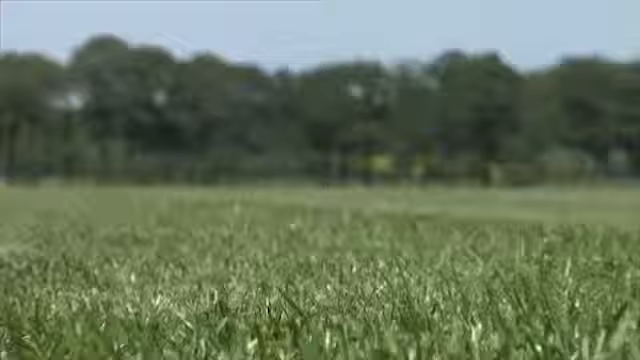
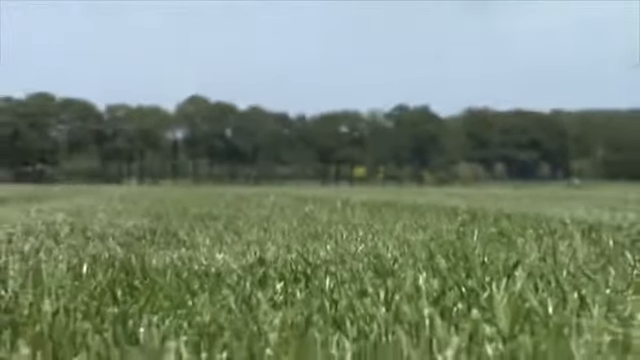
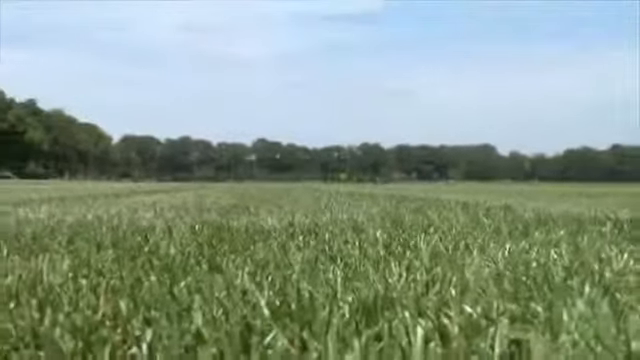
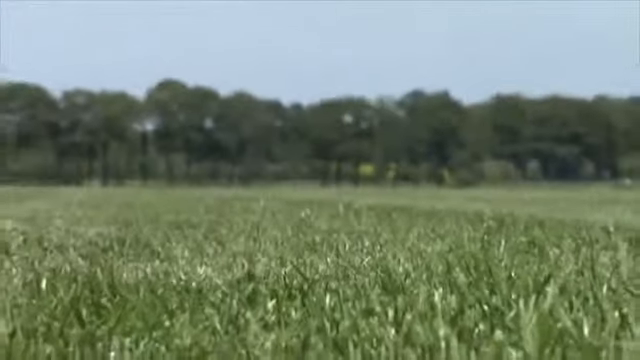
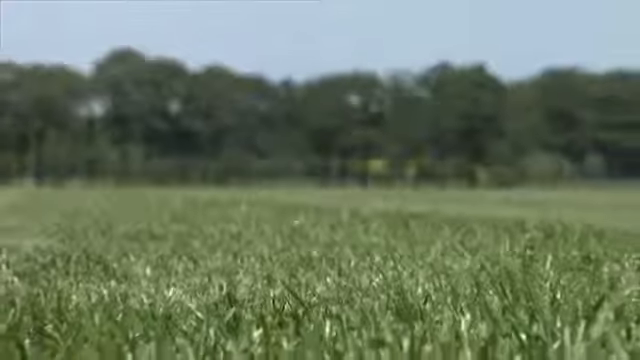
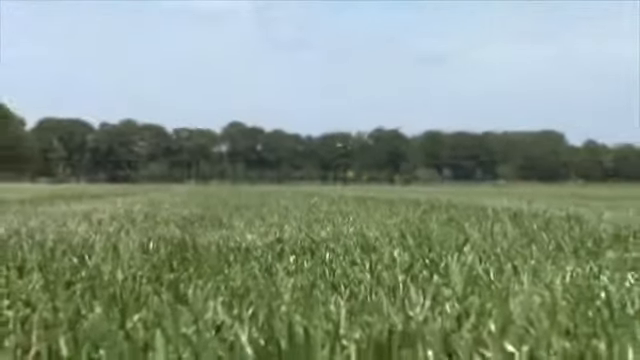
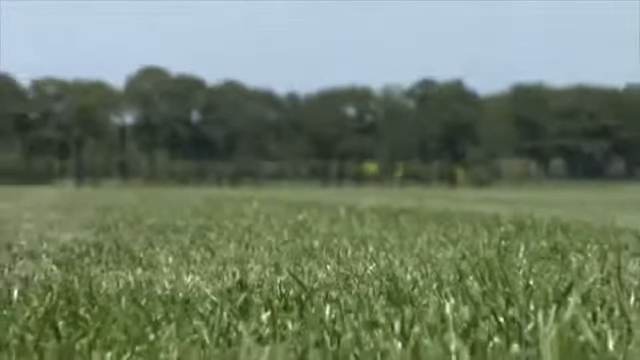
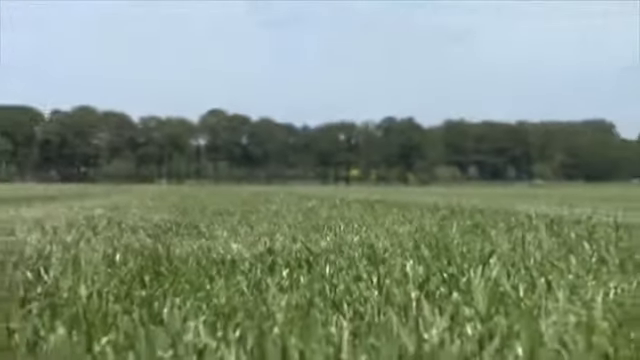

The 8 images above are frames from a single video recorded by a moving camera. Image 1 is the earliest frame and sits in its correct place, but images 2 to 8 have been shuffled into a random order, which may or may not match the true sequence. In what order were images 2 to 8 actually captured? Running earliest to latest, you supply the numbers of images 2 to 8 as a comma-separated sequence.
5, 7, 4, 2, 8, 6, 3
